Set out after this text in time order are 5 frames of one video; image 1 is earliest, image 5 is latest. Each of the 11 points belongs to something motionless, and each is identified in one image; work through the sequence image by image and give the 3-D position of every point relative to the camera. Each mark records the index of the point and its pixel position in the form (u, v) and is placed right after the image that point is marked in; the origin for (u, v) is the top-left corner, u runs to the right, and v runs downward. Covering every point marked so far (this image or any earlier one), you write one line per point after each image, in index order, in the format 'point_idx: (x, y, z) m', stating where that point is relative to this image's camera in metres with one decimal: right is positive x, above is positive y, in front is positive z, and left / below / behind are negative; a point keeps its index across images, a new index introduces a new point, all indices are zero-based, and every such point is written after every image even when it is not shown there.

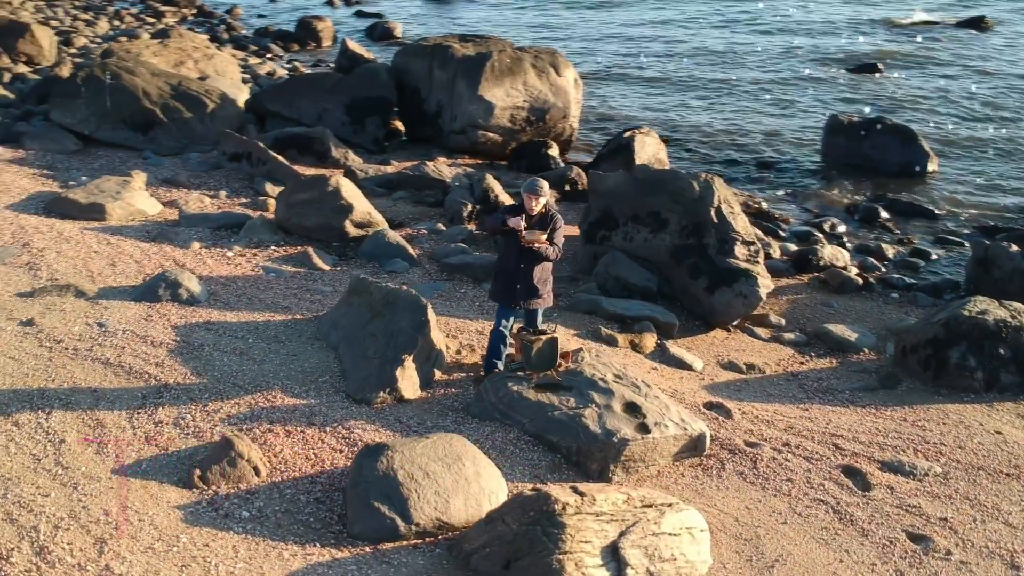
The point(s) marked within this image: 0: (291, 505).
0: (-1.3, -1.3, +5.6) m
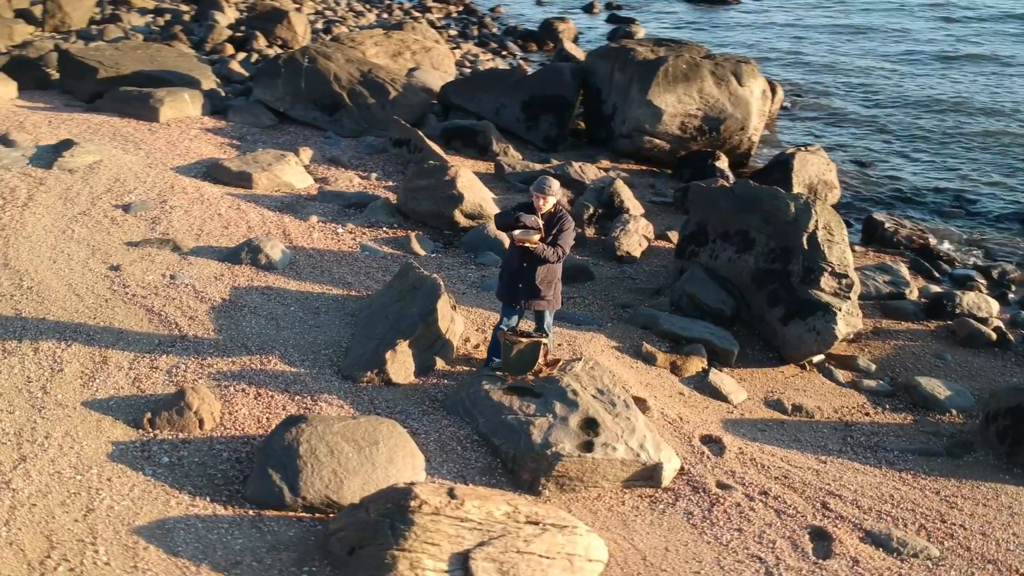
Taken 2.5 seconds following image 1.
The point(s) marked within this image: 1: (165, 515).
0: (-1.8, -1.0, +5.8) m
1: (-1.9, -1.2, +5.3) m
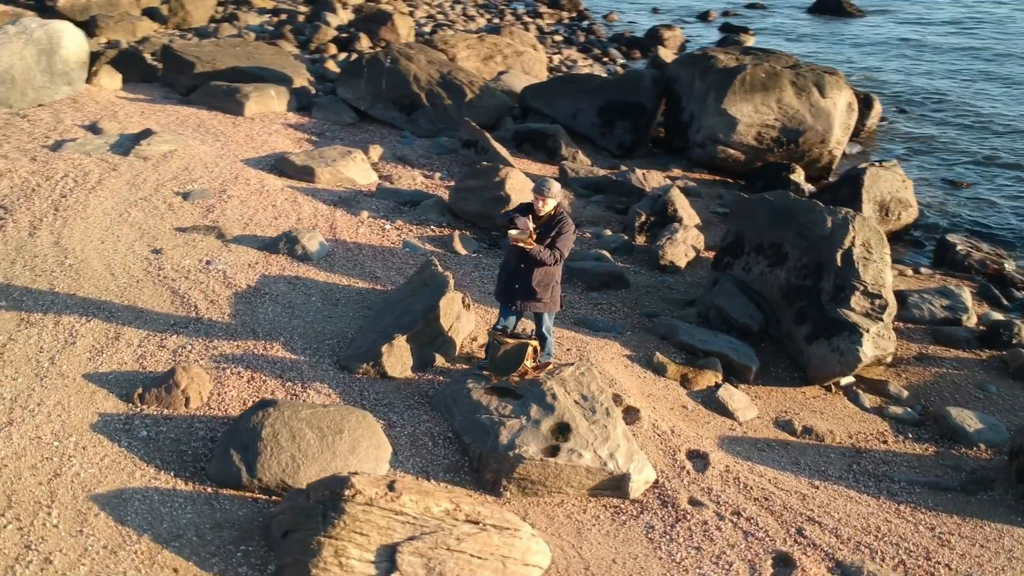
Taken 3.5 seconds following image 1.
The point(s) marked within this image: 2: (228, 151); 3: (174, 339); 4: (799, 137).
0: (-2.0, -0.9, +6.0) m
1: (-2.2, -1.1, +5.5) m
2: (-3.9, +1.9, +13.2) m
3: (-2.6, -0.4, +7.3) m
4: (+4.4, +2.3, +14.7) m
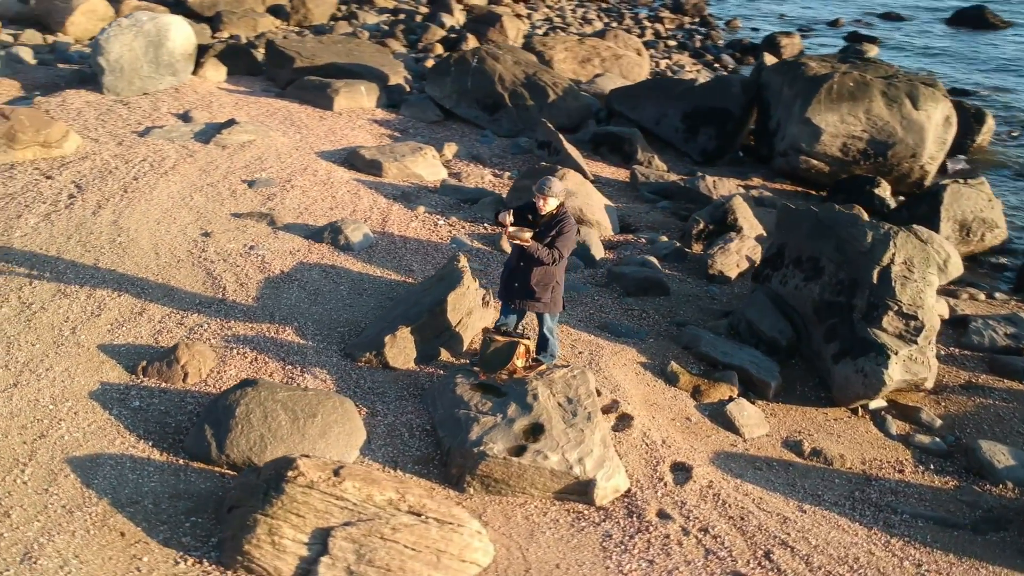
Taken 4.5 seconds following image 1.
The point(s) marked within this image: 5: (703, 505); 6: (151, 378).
0: (-2.2, -0.8, +6.3) m
1: (-2.4, -1.0, +5.8) m
2: (-2.9, +2.1, +13.7) m
3: (-2.5, -0.2, +7.7) m
4: (+5.5, +2.0, +14.0) m
5: (+1.2, -1.4, +6.0) m
6: (-2.5, -0.6, +6.6) m
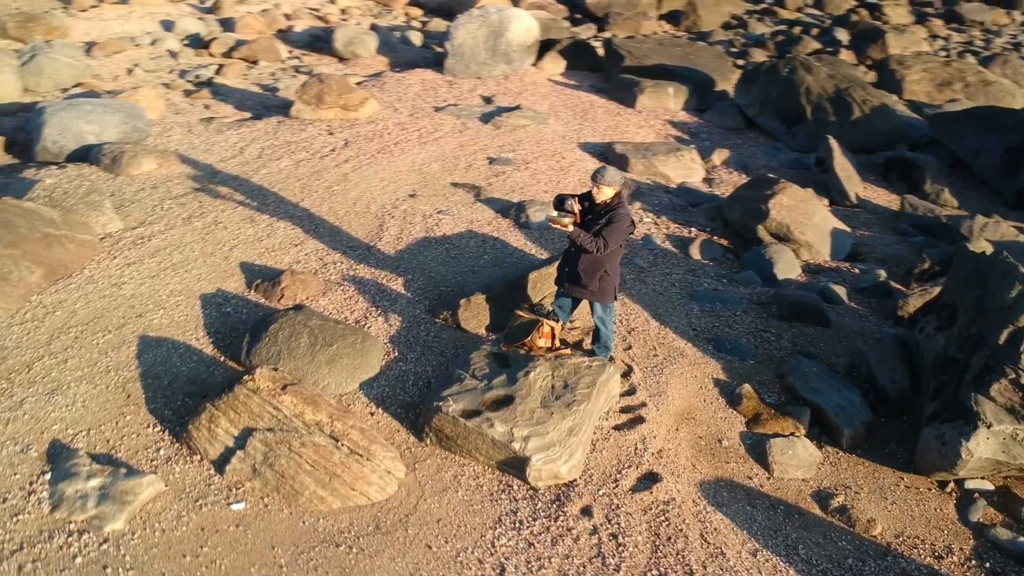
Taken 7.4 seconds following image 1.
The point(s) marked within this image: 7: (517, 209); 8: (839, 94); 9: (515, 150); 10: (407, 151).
0: (-2.0, -0.2, +7.5) m
1: (-2.5, -0.4, +7.1) m
2: (+1.0, +2.3, +14.4) m
3: (-1.6, +0.3, +8.8) m
4: (+8.6, +0.8, +11.1) m
5: (+0.8, -1.4, +5.7) m
6: (-2.1, 0.0, +7.9) m
7: (0.0, +0.9, +10.5) m
8: (+5.2, +3.1, +15.3) m
9: (0.0, +1.9, +13.1) m
10: (-1.4, +1.8, +12.4) m
